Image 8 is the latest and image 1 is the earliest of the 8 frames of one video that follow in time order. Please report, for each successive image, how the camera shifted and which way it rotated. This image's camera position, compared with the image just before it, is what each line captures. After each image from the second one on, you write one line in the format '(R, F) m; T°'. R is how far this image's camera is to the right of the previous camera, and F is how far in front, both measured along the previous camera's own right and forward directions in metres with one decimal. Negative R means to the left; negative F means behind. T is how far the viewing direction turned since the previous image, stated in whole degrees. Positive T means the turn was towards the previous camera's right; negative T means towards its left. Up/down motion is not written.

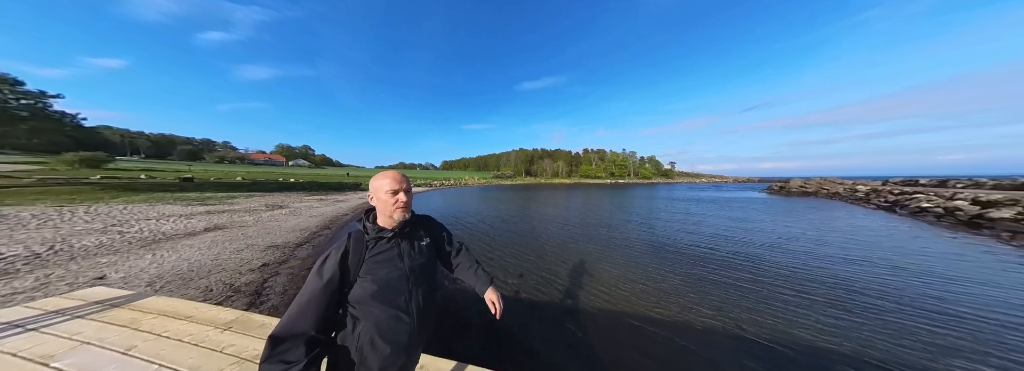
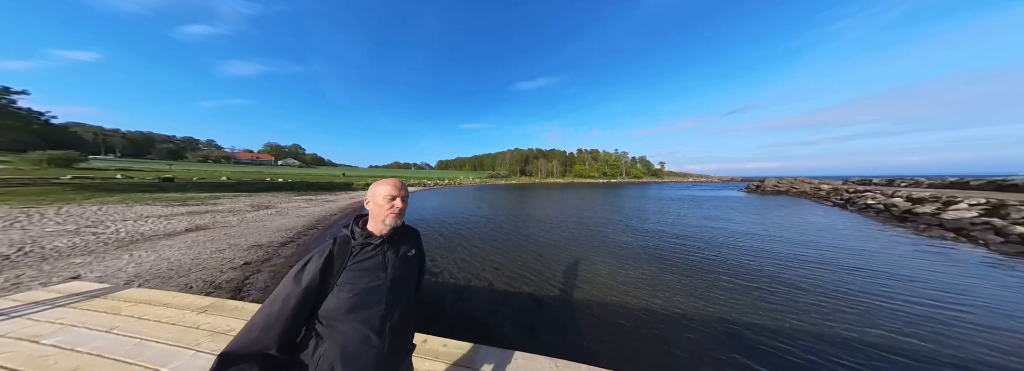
(+0.9, -0.5) m; +1°
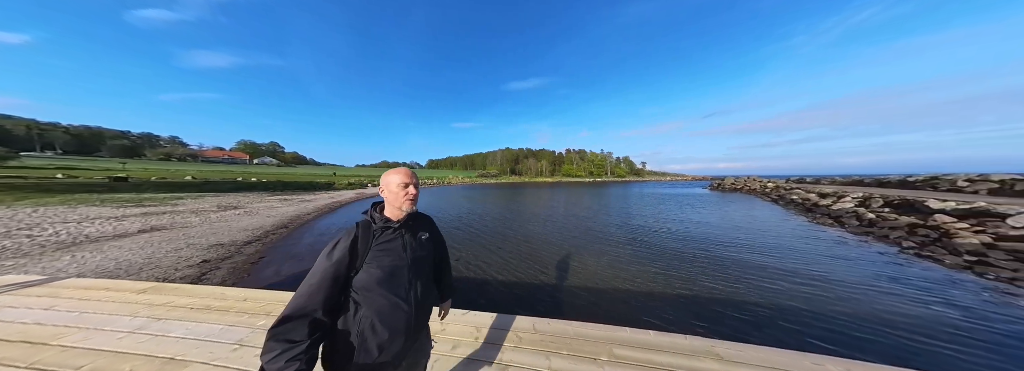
(+1.6, -0.8) m; +3°
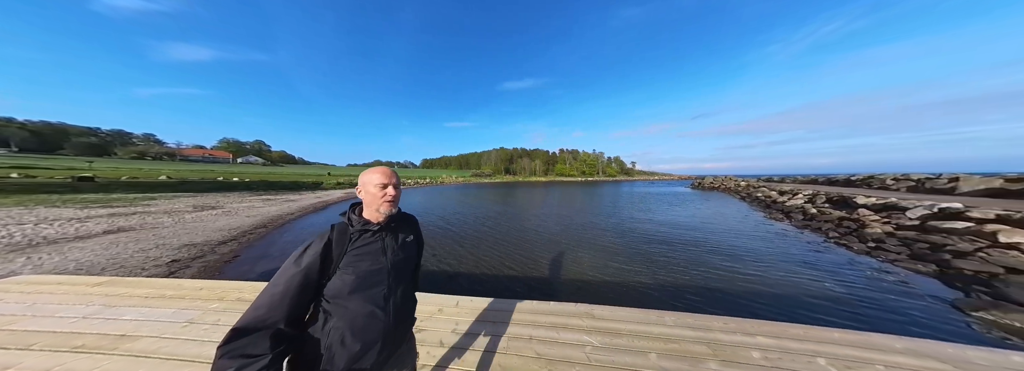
(+0.9, -0.3) m; +2°
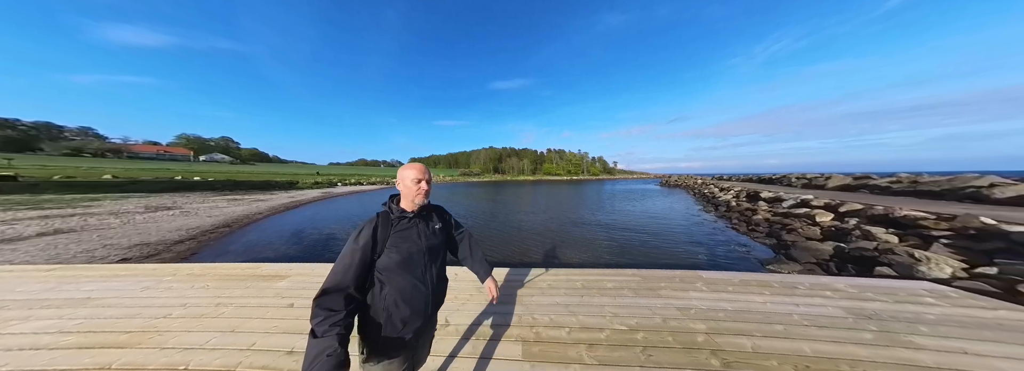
(+1.3, -0.8) m; +3°
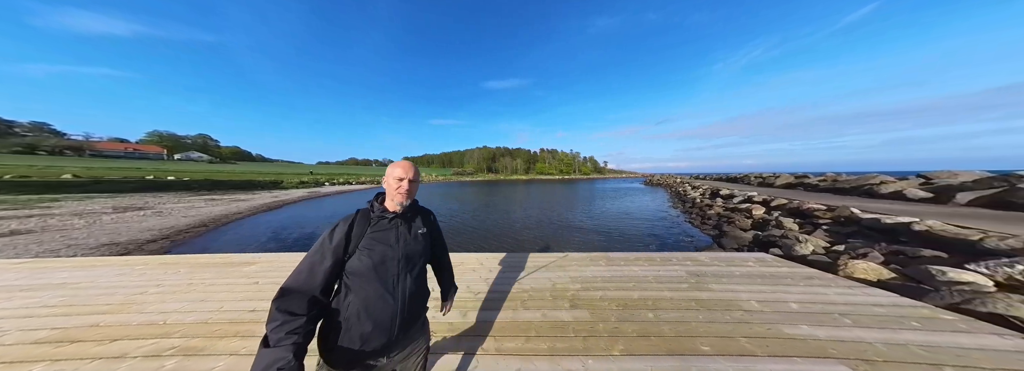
(+0.7, -0.4) m; +2°
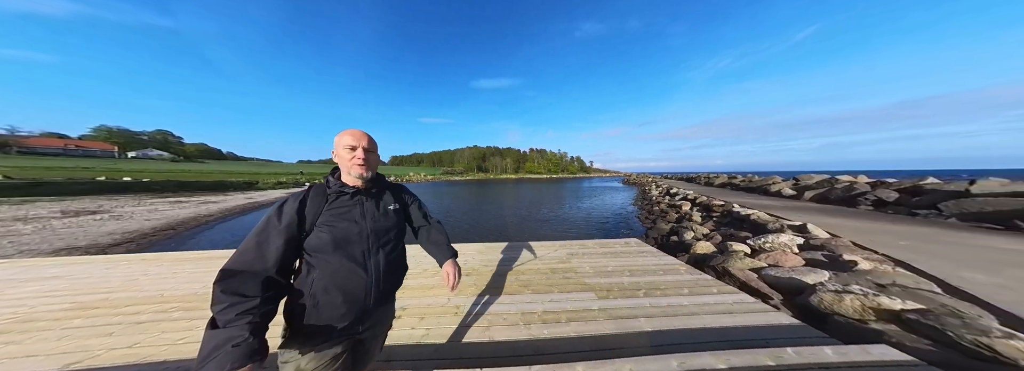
(+0.8, -0.6) m; +3°
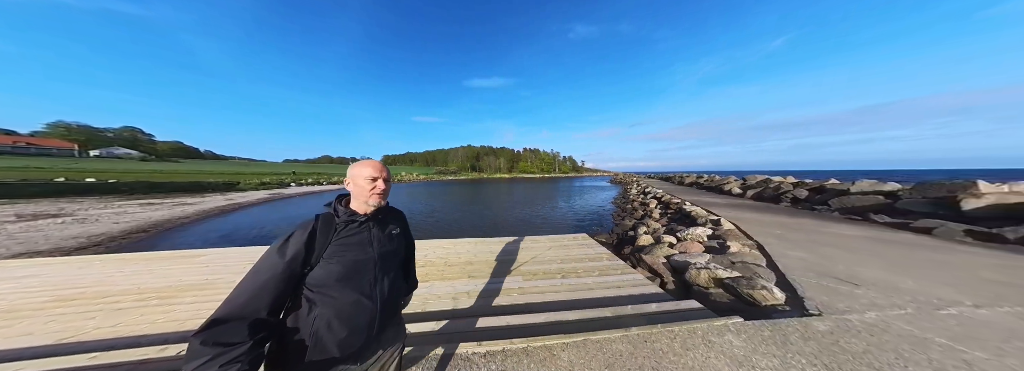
(+0.5, -0.3) m; +2°
